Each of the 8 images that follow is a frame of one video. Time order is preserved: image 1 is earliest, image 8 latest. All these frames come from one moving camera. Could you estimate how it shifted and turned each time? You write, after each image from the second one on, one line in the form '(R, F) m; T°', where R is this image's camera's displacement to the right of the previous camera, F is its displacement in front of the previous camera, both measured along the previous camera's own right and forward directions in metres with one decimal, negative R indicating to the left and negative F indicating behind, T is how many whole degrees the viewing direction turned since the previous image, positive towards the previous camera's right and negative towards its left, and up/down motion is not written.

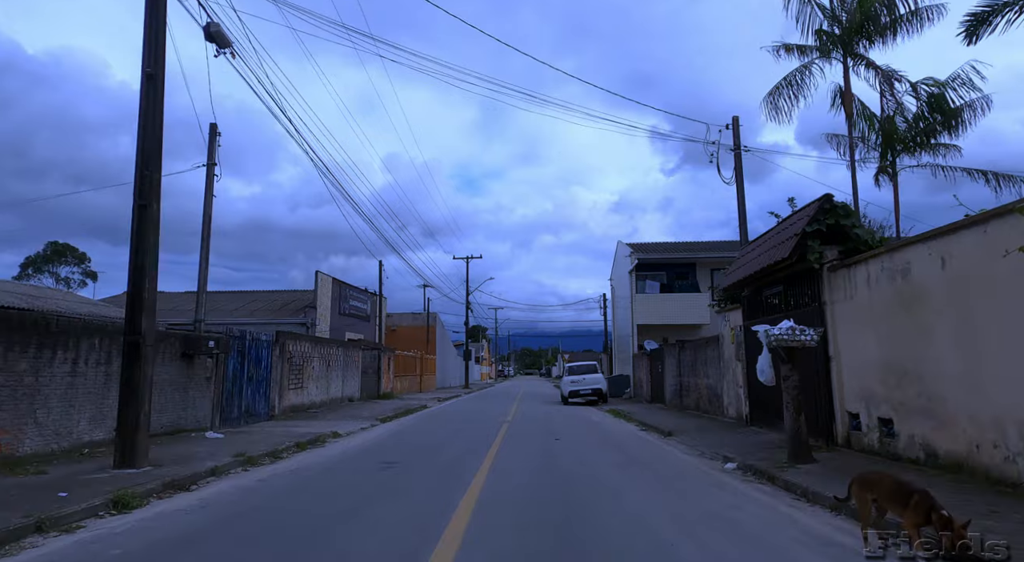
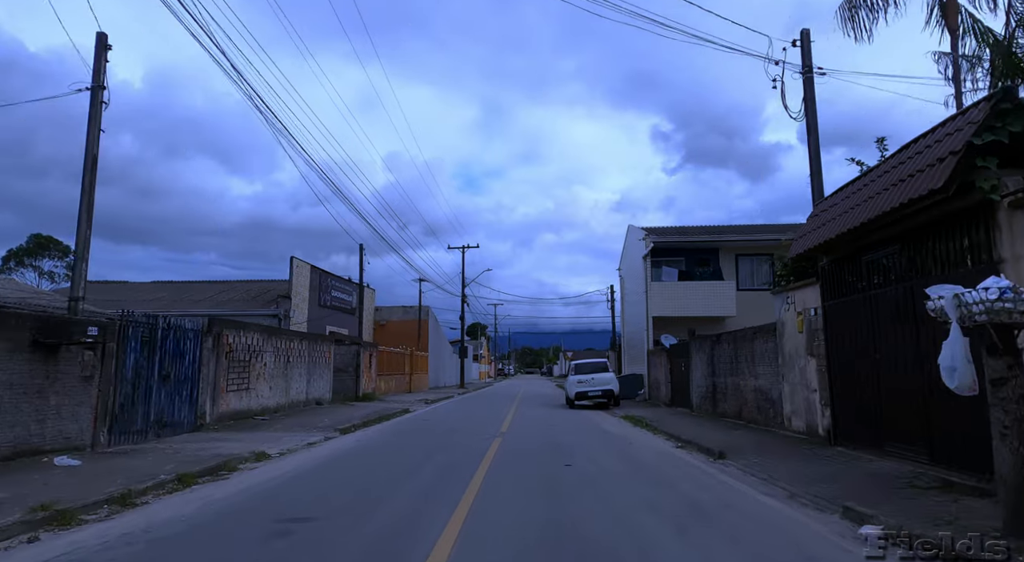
(+0.1, +3.7) m; 0°
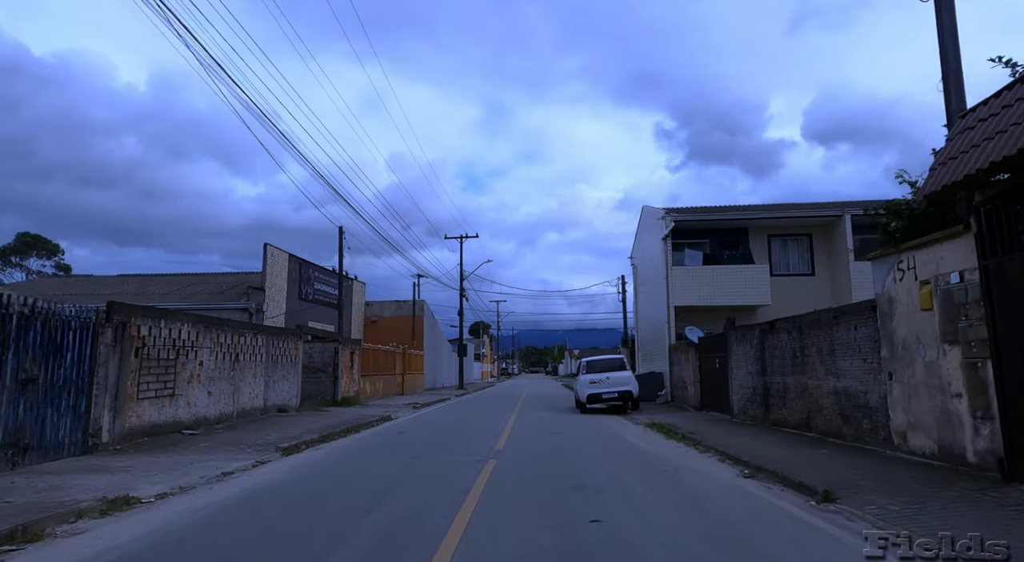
(+0.1, +3.5) m; 0°
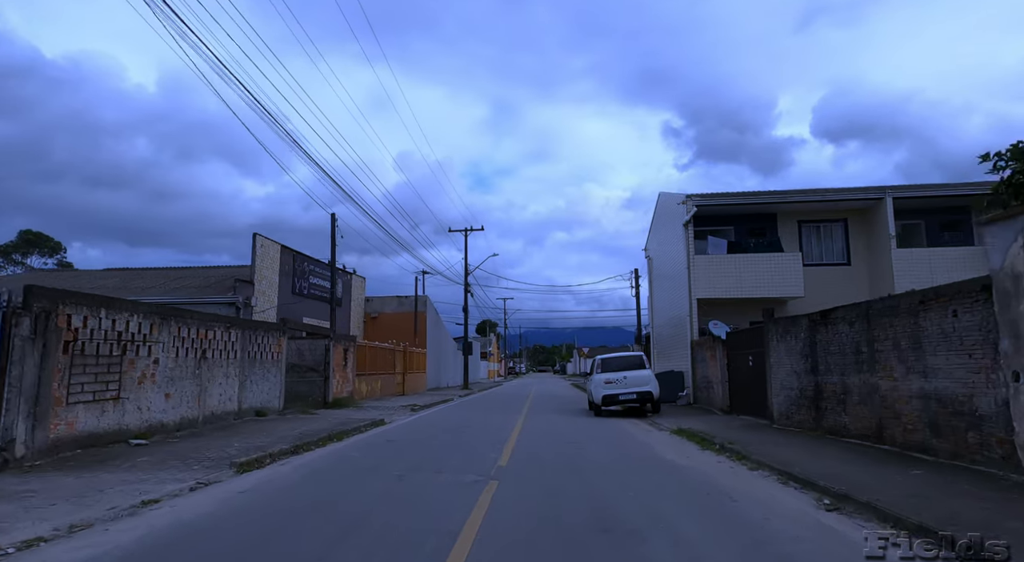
(0.0, +2.0) m; -1°
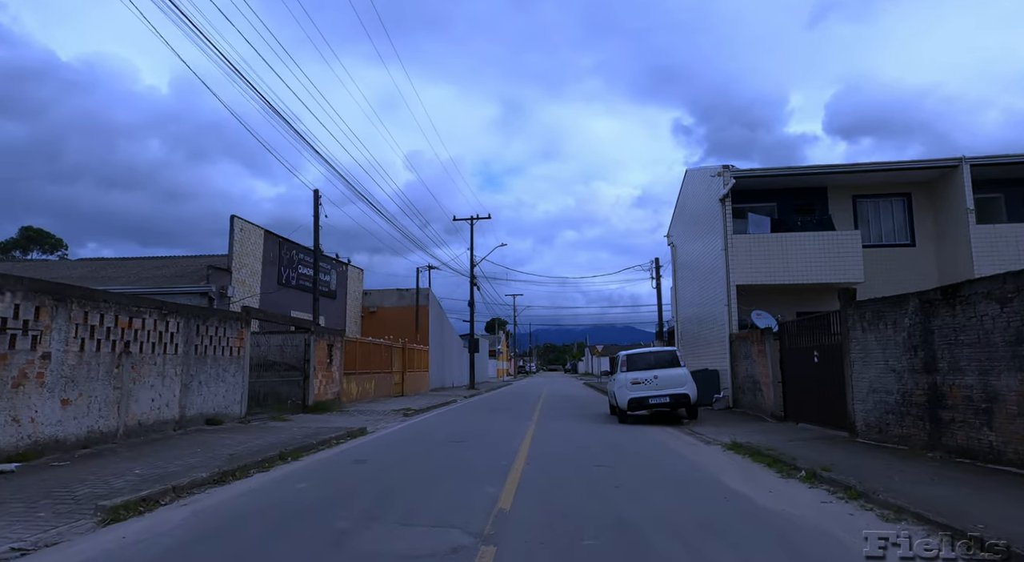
(0.0, +3.0) m; -1°
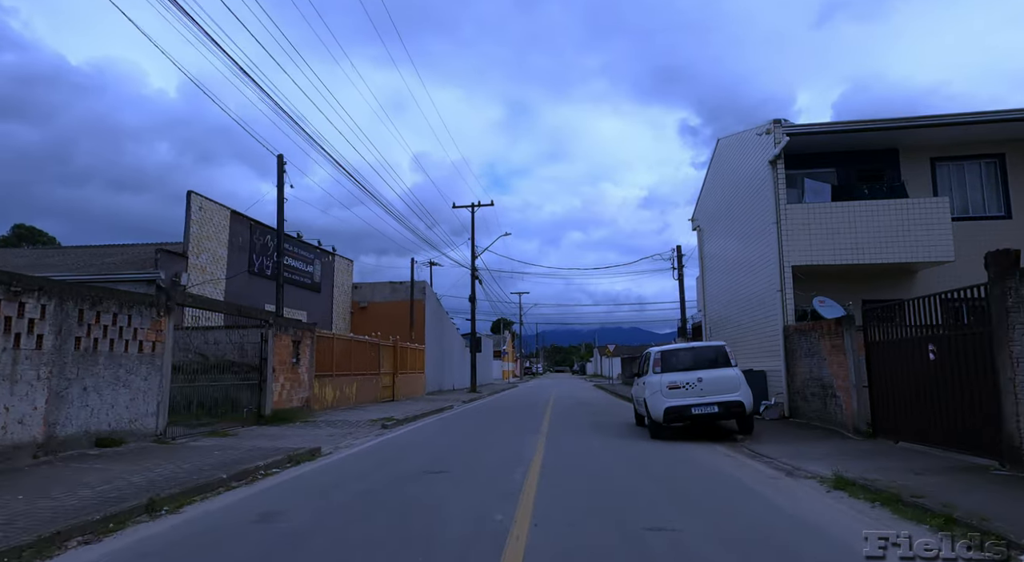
(+0.1, +3.5) m; -1°
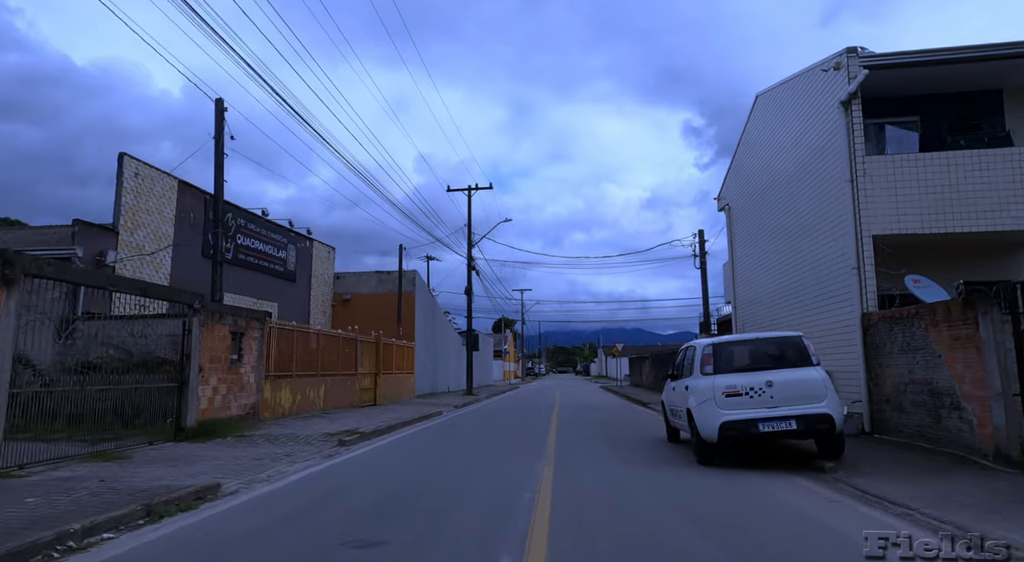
(+0.1, +3.5) m; 0°
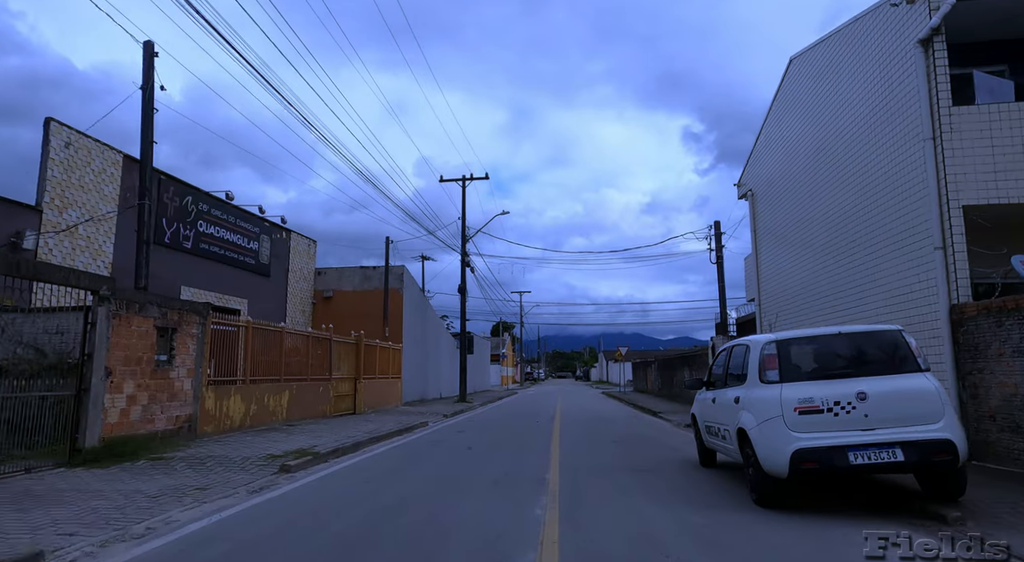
(+0.1, +2.5) m; 0°
